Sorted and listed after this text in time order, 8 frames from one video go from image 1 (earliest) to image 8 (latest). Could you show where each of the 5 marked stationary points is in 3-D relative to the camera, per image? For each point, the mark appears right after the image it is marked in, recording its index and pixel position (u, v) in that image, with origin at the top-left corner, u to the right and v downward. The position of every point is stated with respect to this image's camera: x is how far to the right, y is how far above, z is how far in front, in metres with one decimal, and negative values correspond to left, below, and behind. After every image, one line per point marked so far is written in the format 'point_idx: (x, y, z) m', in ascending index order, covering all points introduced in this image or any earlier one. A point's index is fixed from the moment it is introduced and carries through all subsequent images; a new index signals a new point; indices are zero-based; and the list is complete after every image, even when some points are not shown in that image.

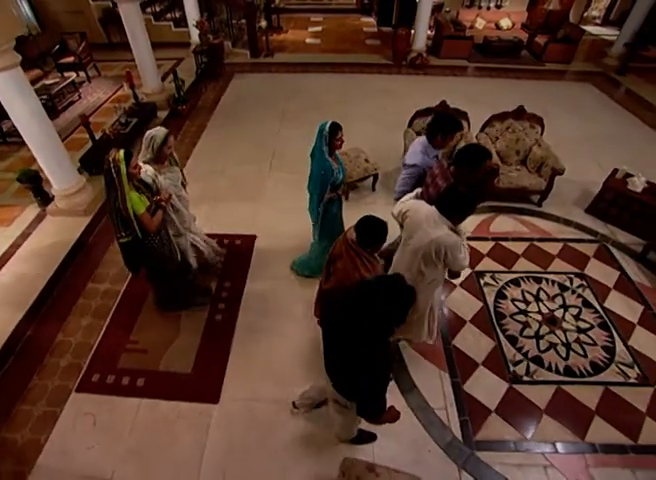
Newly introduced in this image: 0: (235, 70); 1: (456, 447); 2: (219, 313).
0: (-1.8, +3.2, +6.8) m
1: (+0.9, -1.5, +2.5) m
2: (-1.0, -0.7, +3.3) m
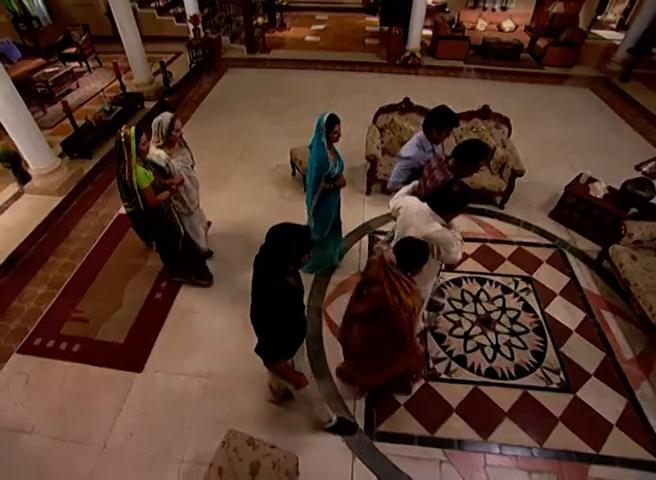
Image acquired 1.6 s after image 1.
0: (-1.9, +3.4, +7.0) m
1: (+0.2, -1.4, +2.5) m
2: (-1.6, -0.5, +3.4) m
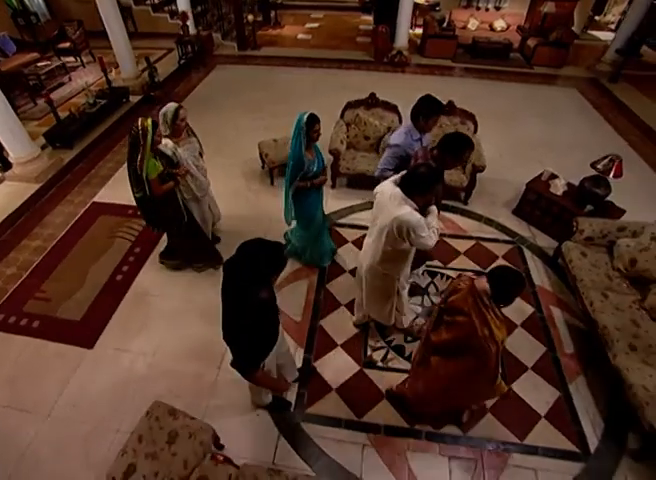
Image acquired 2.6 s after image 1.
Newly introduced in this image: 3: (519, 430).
0: (-2.2, +3.6, +7.2) m
1: (-0.3, -1.3, +2.6) m
2: (-2.1, -0.3, +3.6) m
3: (+1.4, -1.4, +2.6) m
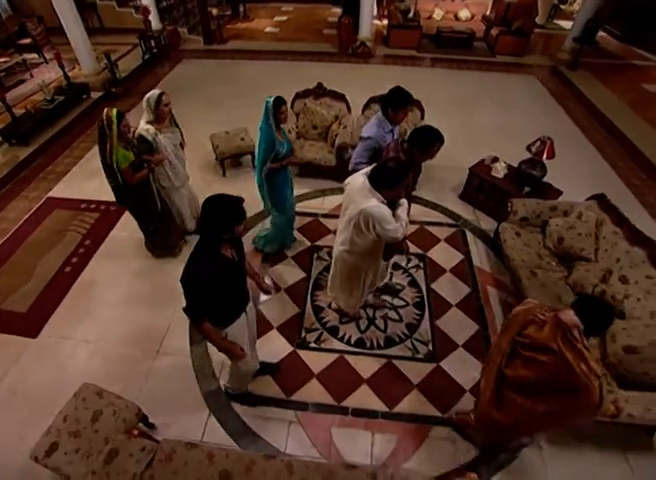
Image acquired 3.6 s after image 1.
0: (-2.9, +3.7, +7.2) m
1: (-0.8, -1.2, +2.7) m
2: (-2.6, -0.3, +3.6) m
3: (+0.8, -1.2, +2.7) m
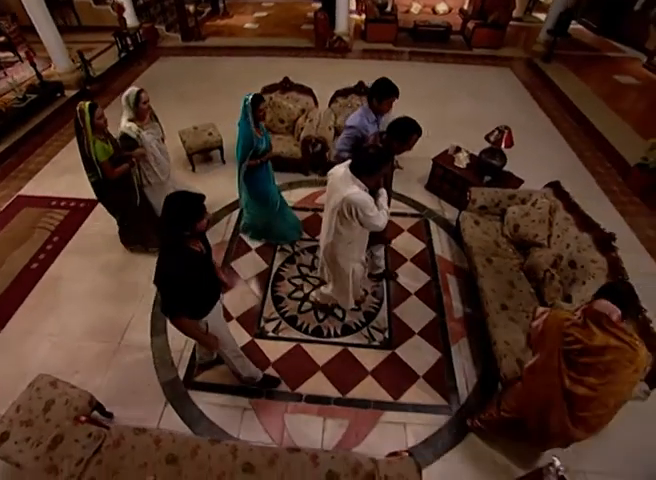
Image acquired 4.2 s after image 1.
0: (-3.3, +3.8, +7.2) m
1: (-1.2, -1.1, +2.8) m
2: (-3.0, -0.2, +3.6) m
3: (+0.5, -1.1, +2.7) m
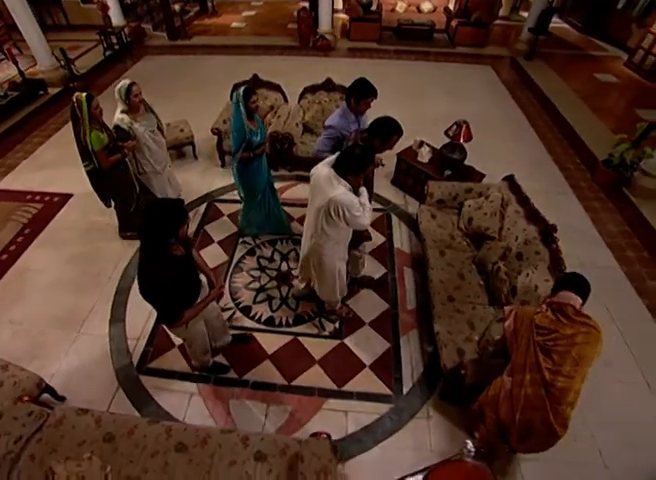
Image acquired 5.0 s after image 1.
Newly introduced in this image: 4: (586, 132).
0: (-3.6, +3.9, +7.3) m
1: (-1.6, -1.0, +2.9) m
2: (-3.4, -0.1, +3.8) m
3: (+0.1, -1.1, +2.8) m
4: (+3.8, +1.6, +5.2) m
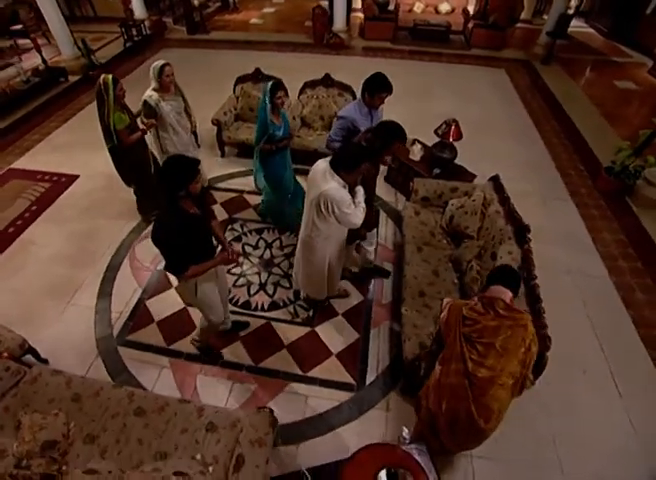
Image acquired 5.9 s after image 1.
0: (-3.4, +4.1, +7.5) m
1: (-1.9, -0.9, +3.0) m
2: (-3.5, +0.1, +4.0) m
3: (-0.2, -1.0, +2.9) m
4: (+3.8, +1.4, +5.1) m
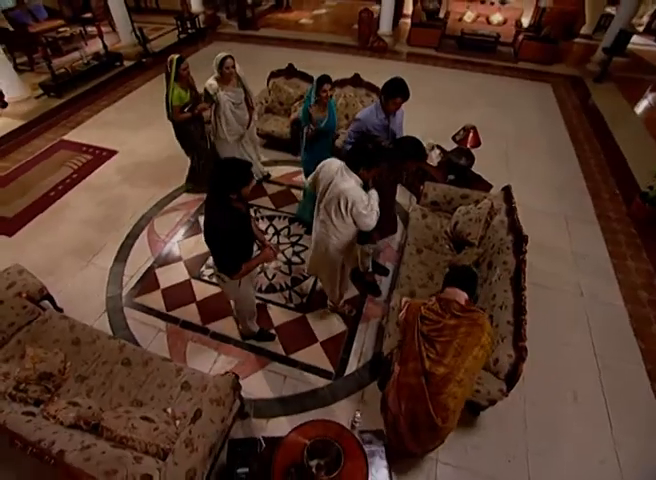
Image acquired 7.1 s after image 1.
0: (-2.4, +4.5, +8.0) m
1: (-1.9, -0.6, +3.3) m
2: (-3.4, +0.6, +4.4) m
3: (-0.3, -0.9, +3.0) m
4: (+4.1, +1.0, +4.8) m
